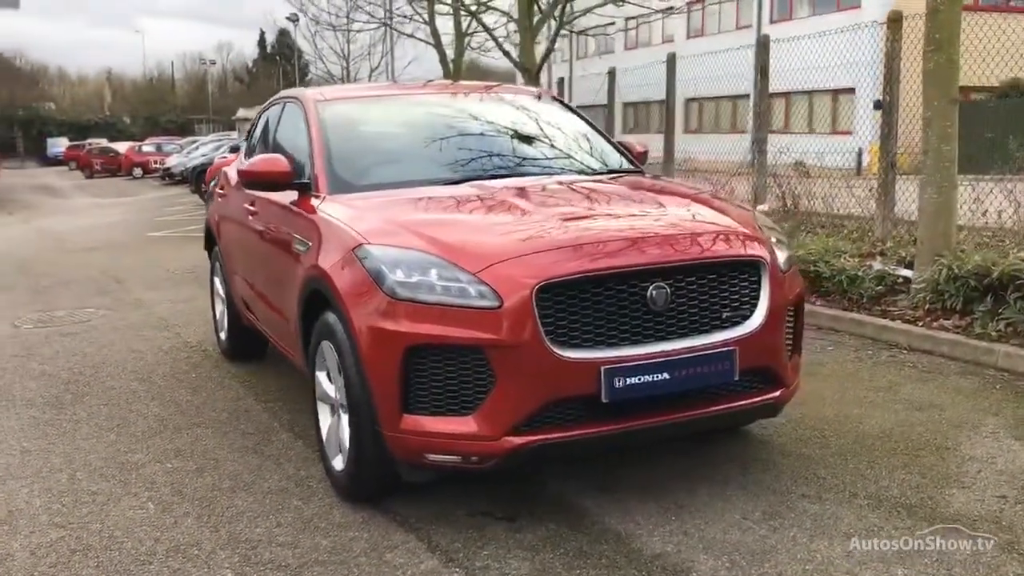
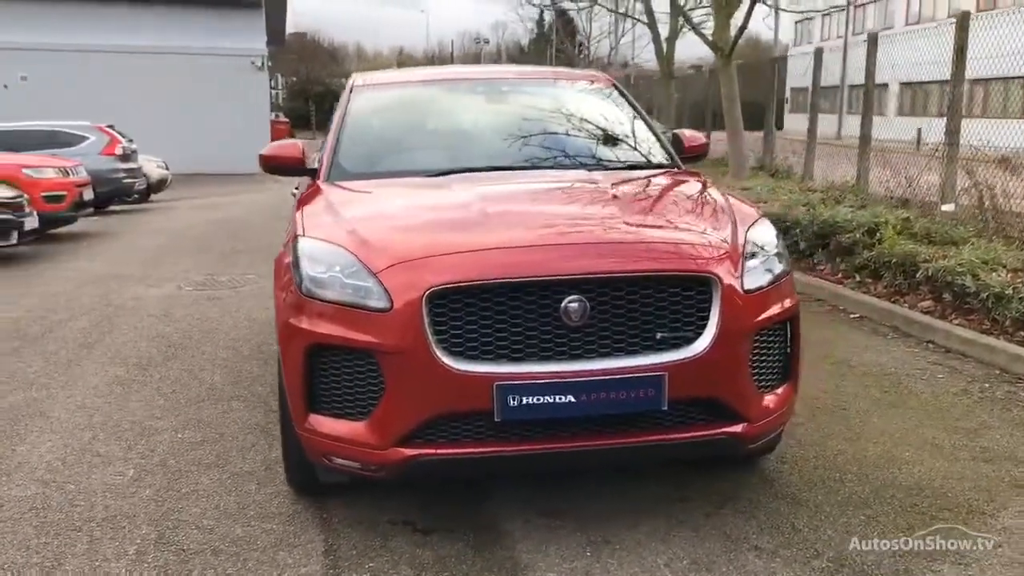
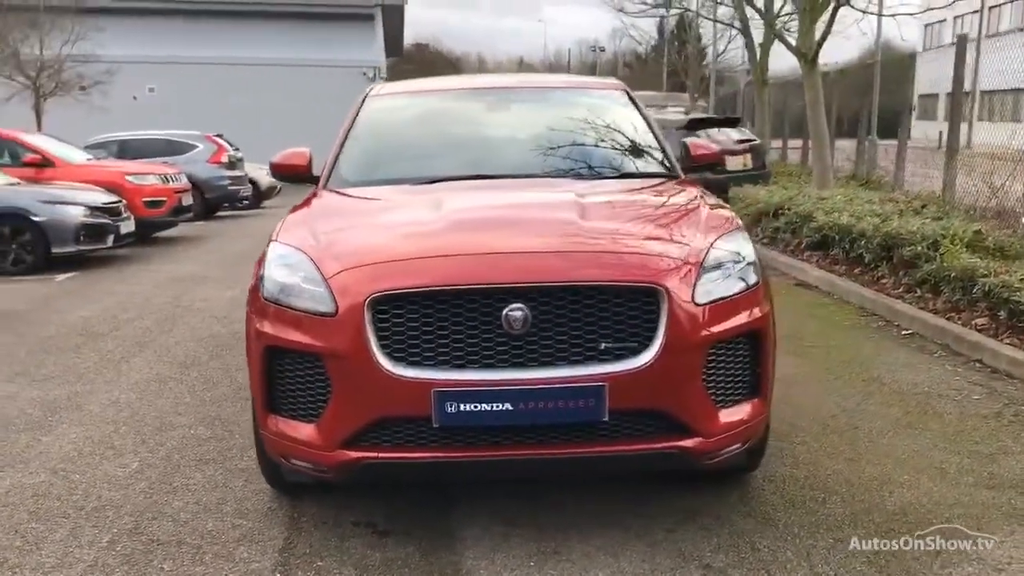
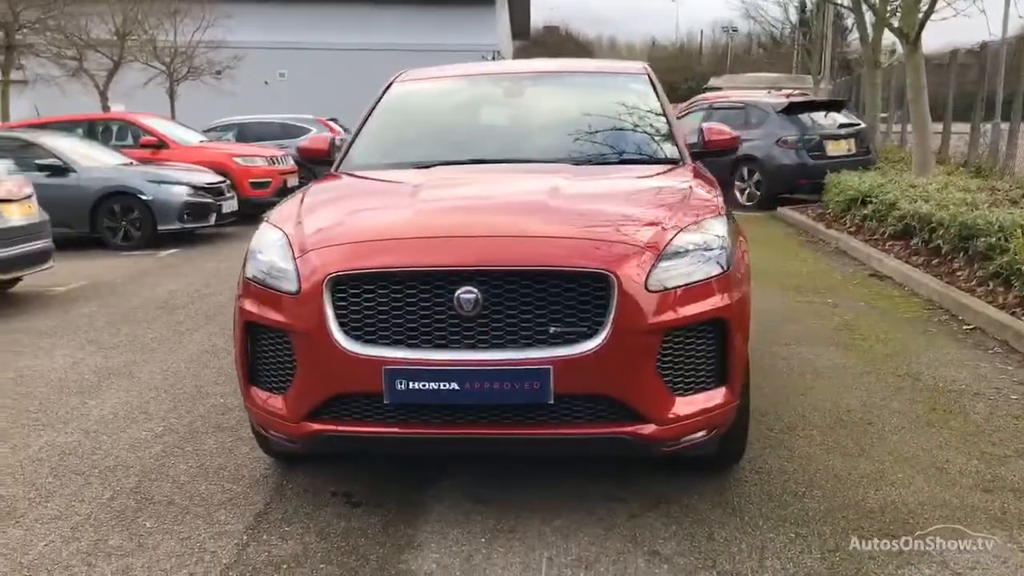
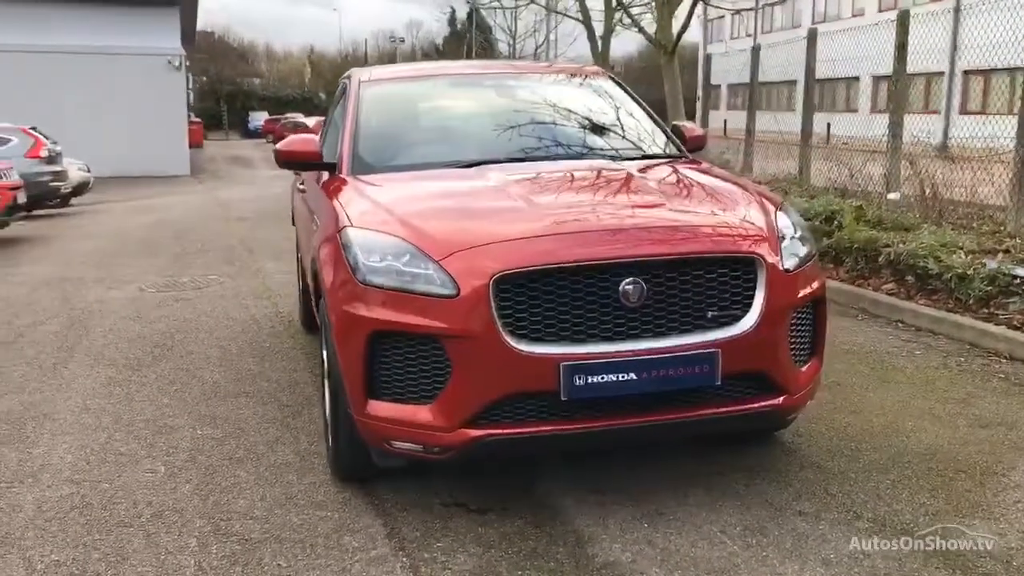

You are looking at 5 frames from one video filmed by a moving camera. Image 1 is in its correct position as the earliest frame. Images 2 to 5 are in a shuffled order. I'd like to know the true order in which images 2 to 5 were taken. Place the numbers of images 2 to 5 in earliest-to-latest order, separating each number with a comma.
5, 2, 3, 4
